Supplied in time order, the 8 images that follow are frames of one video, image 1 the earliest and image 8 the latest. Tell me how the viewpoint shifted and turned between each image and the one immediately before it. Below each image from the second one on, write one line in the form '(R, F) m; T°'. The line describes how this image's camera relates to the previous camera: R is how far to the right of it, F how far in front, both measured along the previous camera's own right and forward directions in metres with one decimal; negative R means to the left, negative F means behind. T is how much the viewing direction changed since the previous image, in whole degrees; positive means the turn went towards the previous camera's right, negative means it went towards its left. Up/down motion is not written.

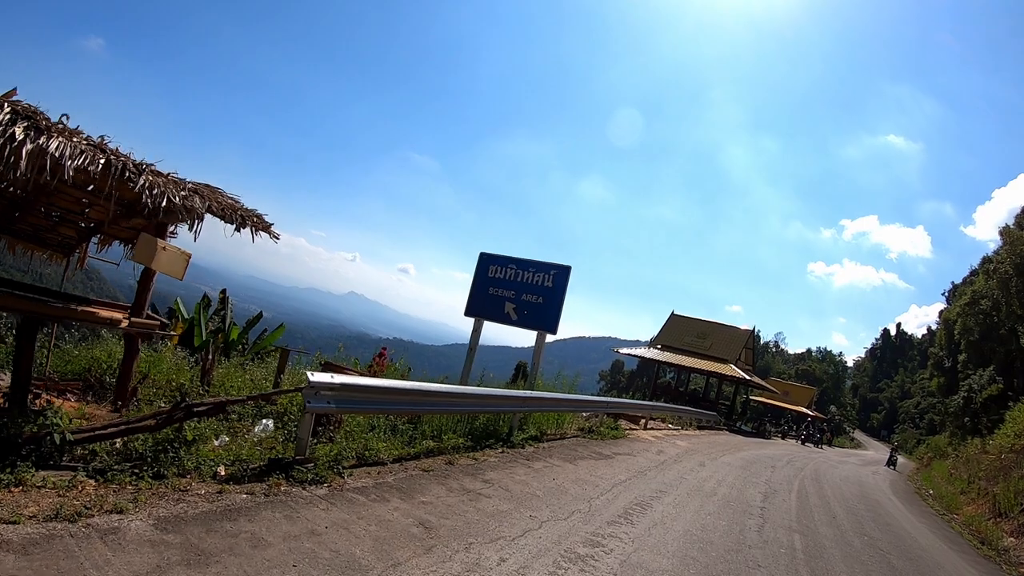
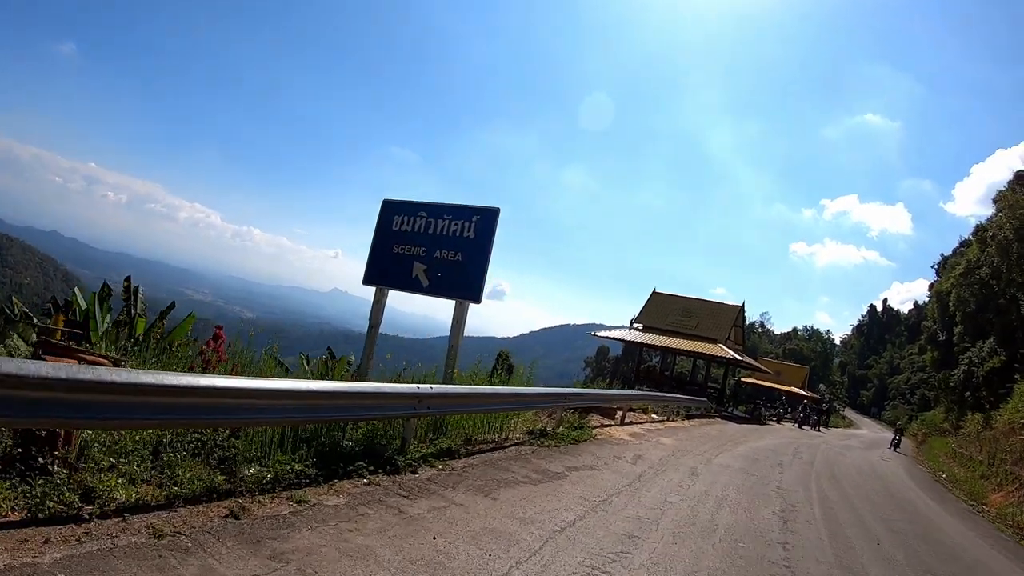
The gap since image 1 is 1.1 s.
(+0.9, +2.8) m; +1°
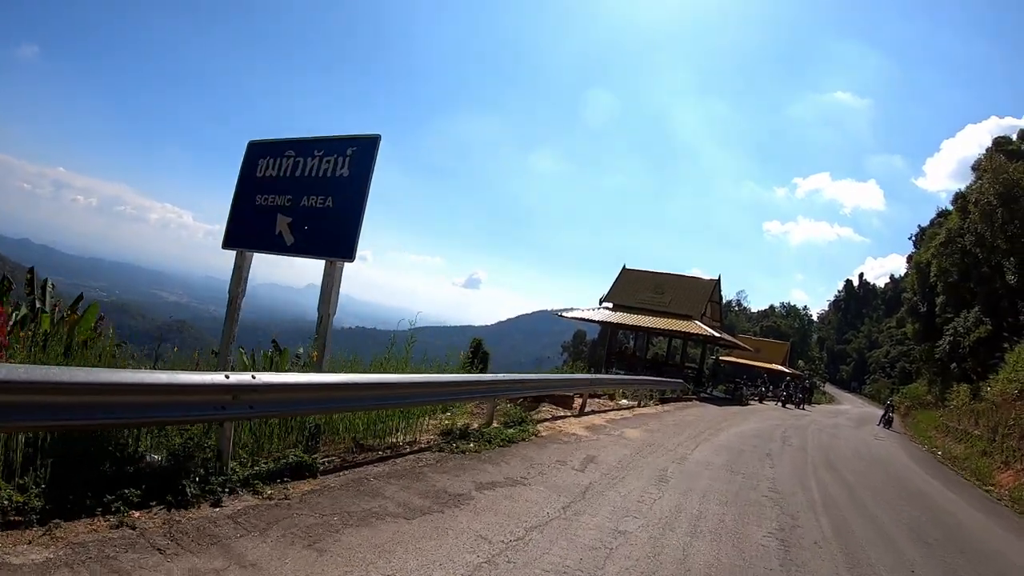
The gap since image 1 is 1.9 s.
(+0.7, +1.9) m; +2°
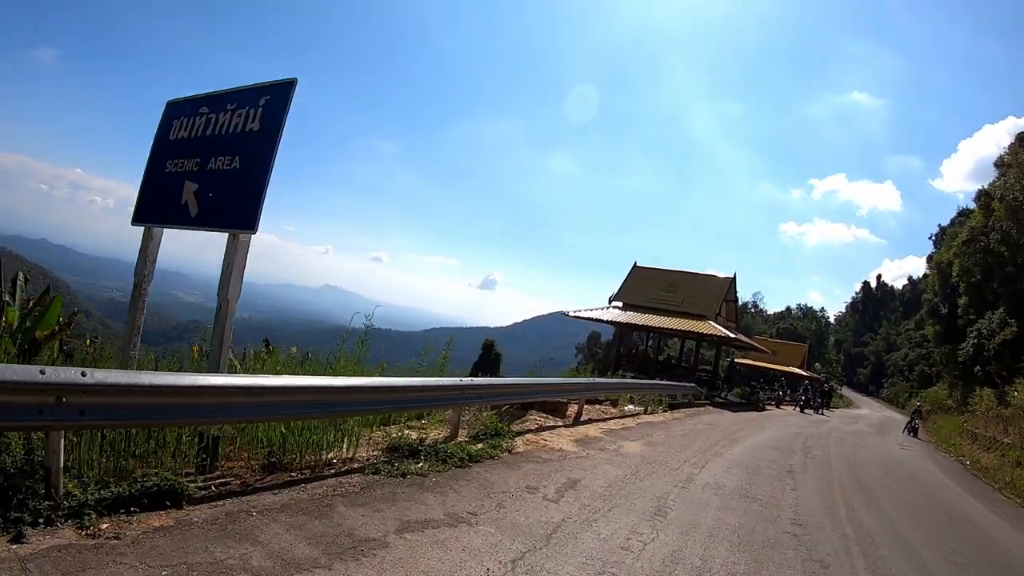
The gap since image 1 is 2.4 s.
(+0.4, +1.1) m; -1°
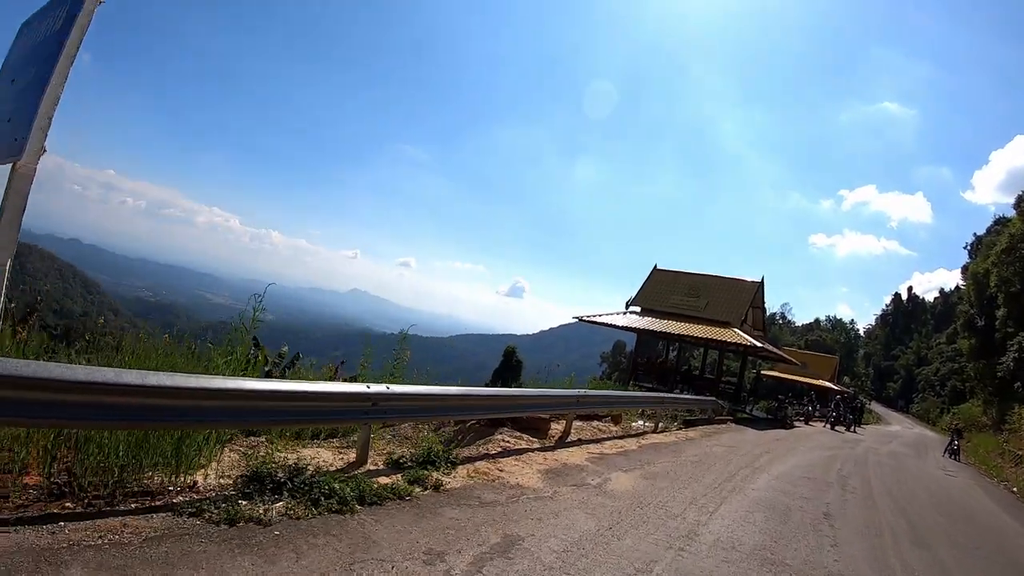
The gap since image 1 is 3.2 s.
(+0.6, +1.5) m; -2°
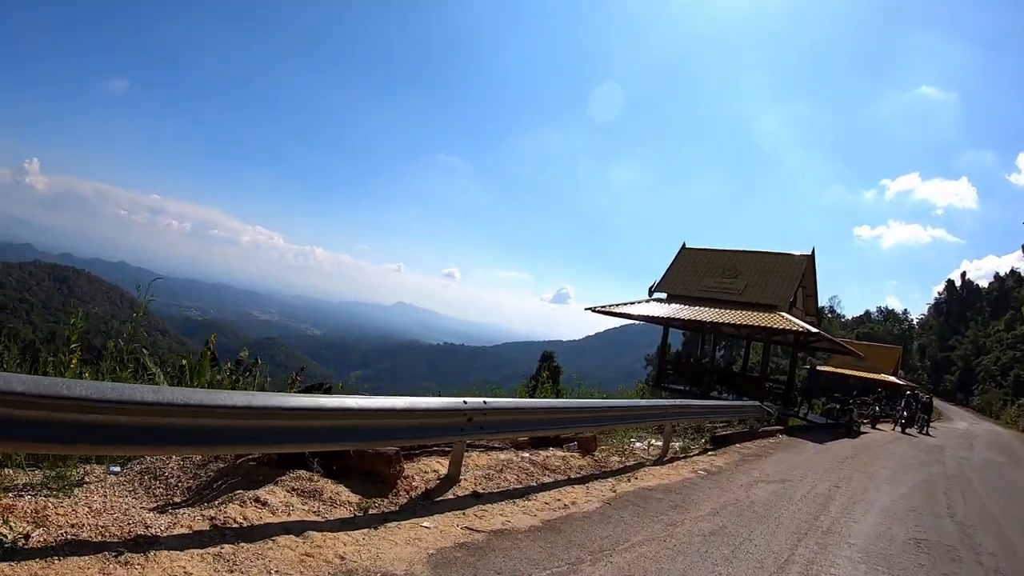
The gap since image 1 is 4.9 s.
(+1.3, +3.4) m; -3°
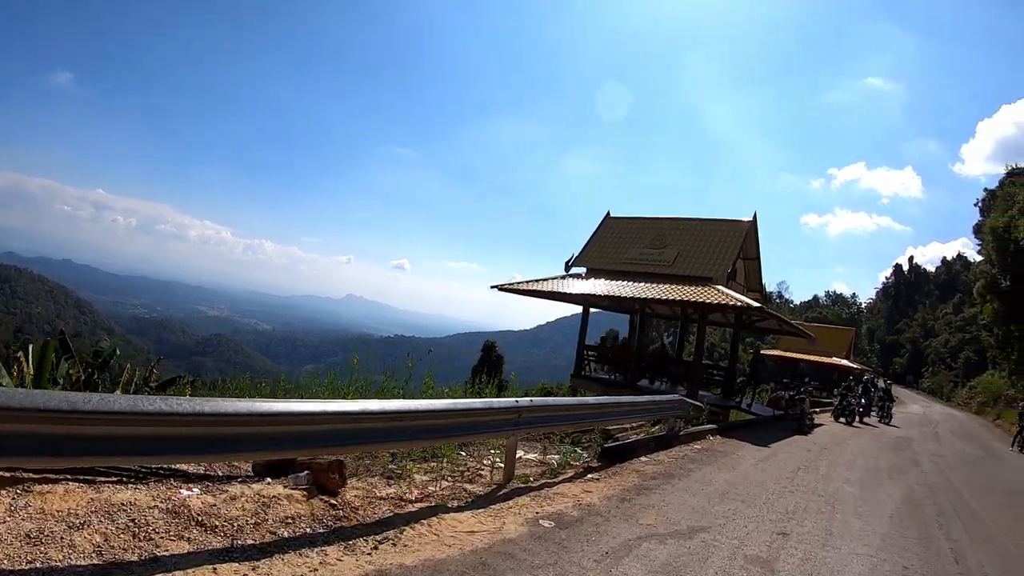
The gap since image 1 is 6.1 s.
(+1.5, +2.7) m; +4°
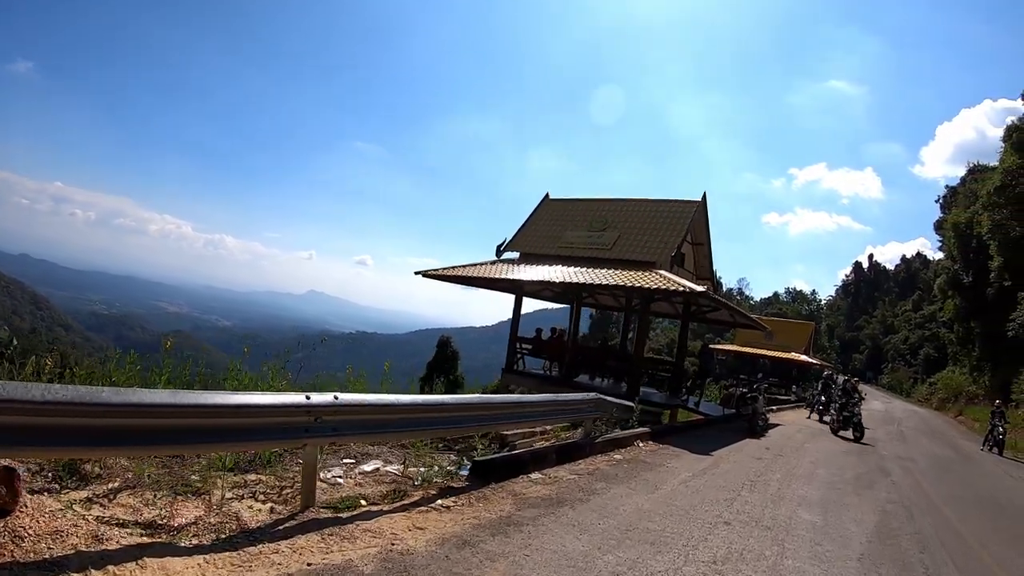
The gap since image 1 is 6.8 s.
(+0.8, +1.5) m; +3°
